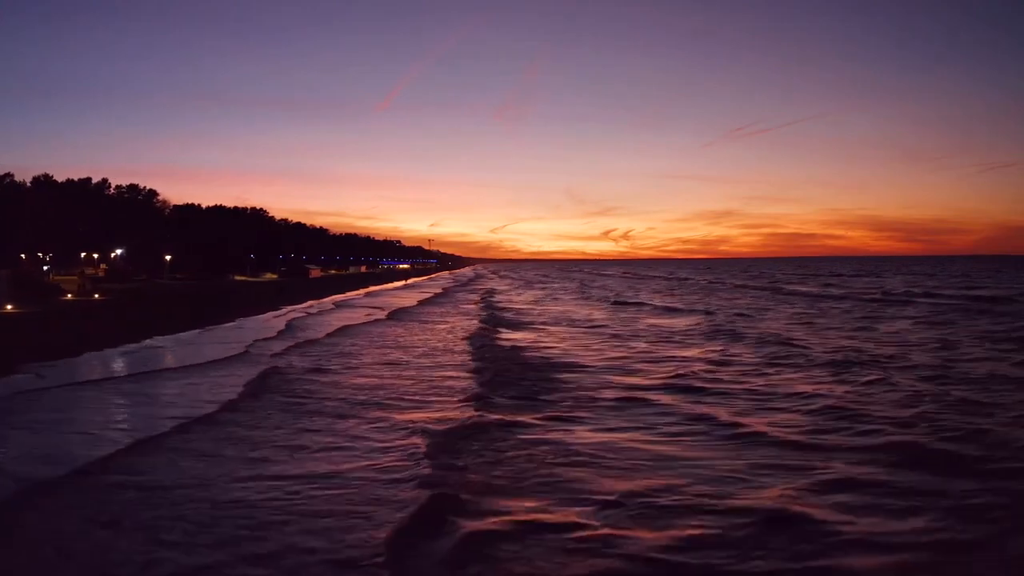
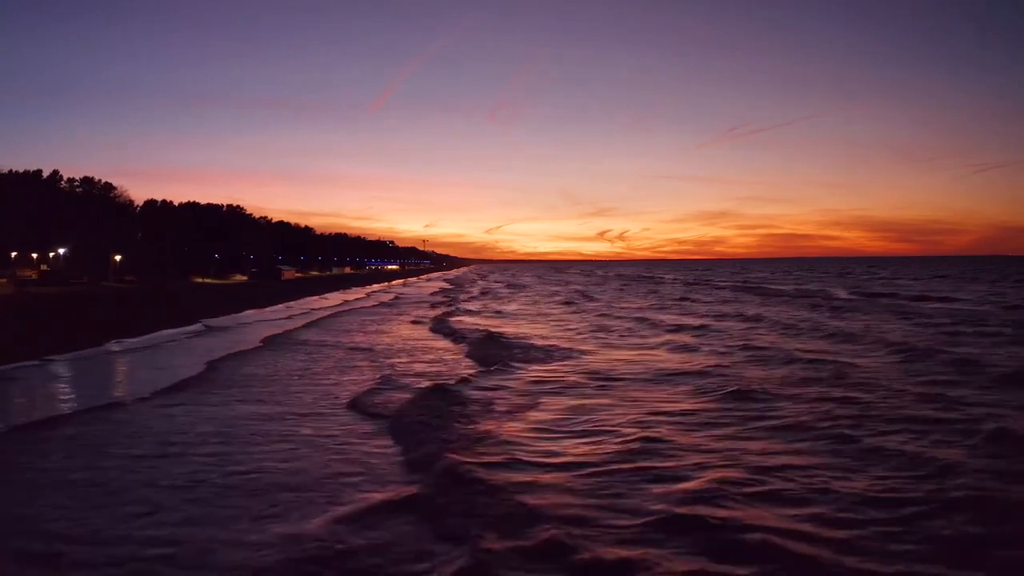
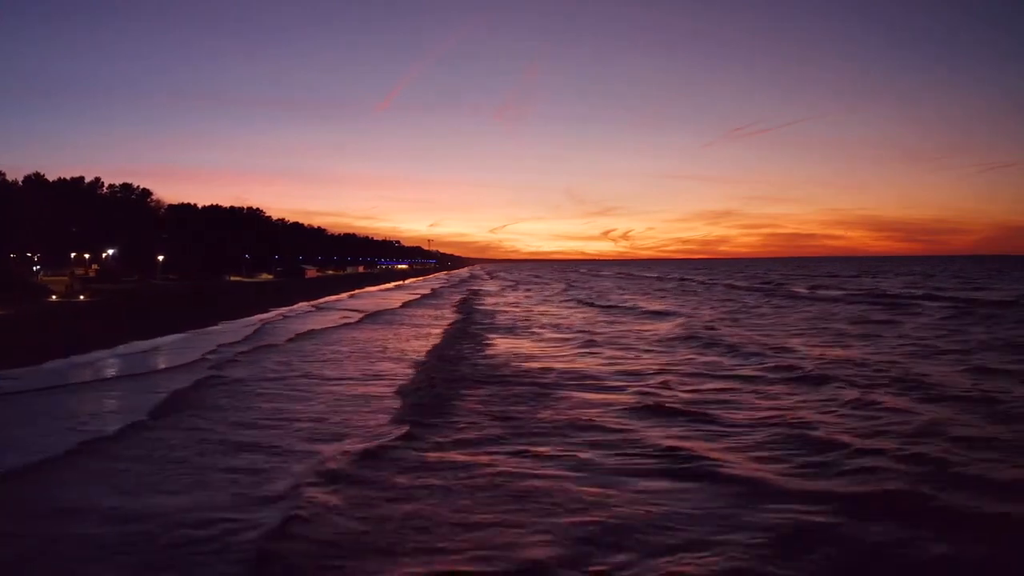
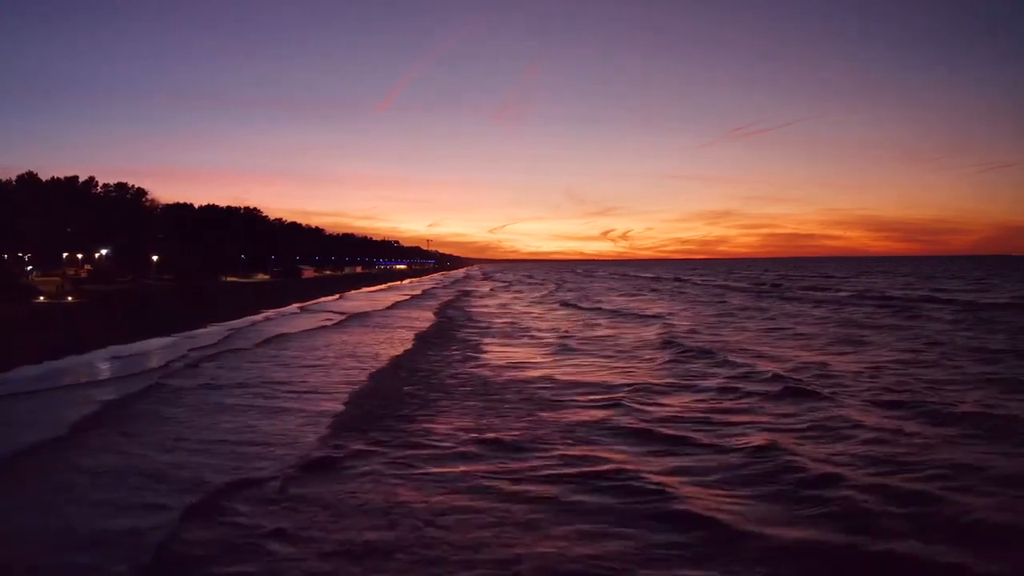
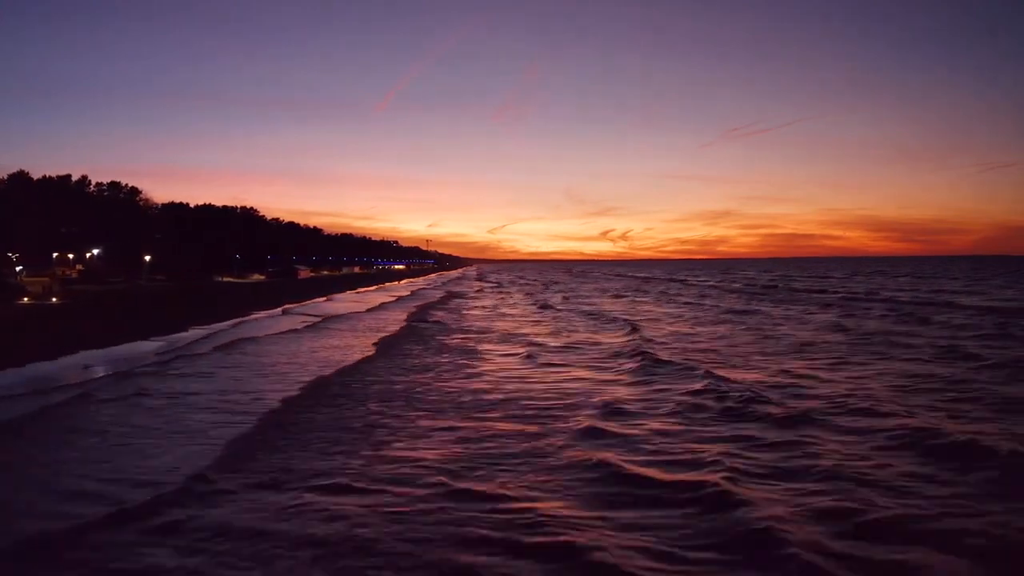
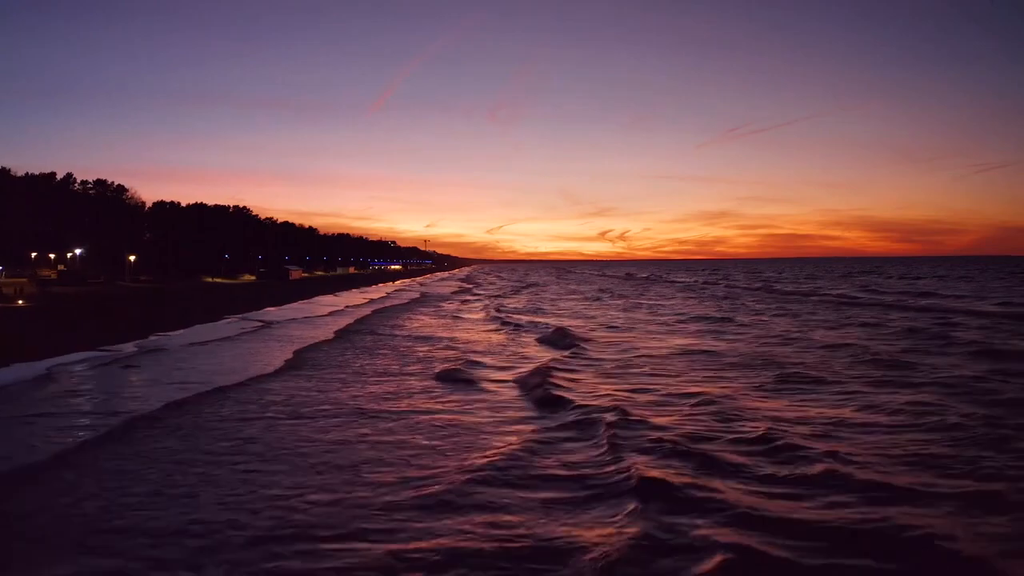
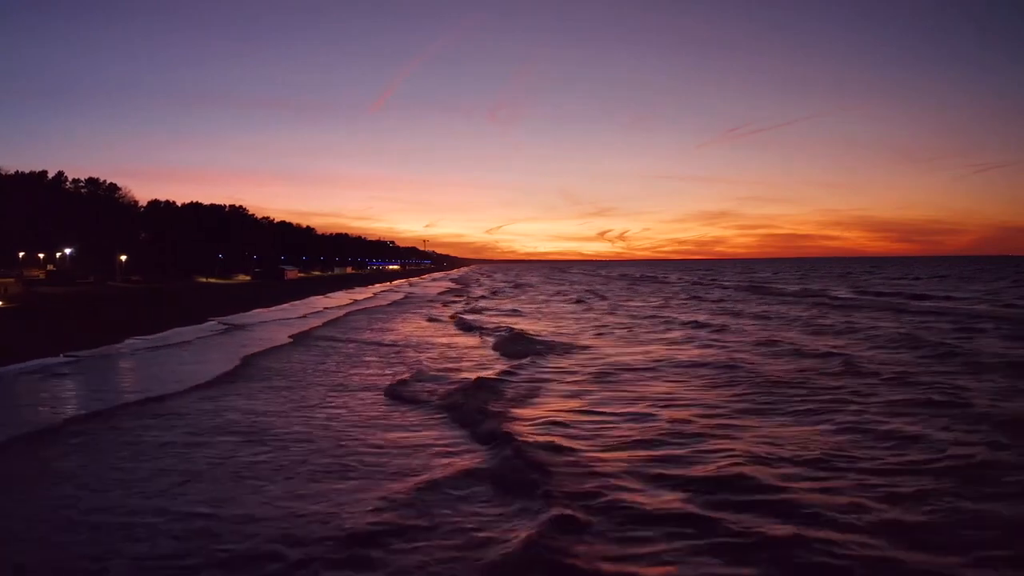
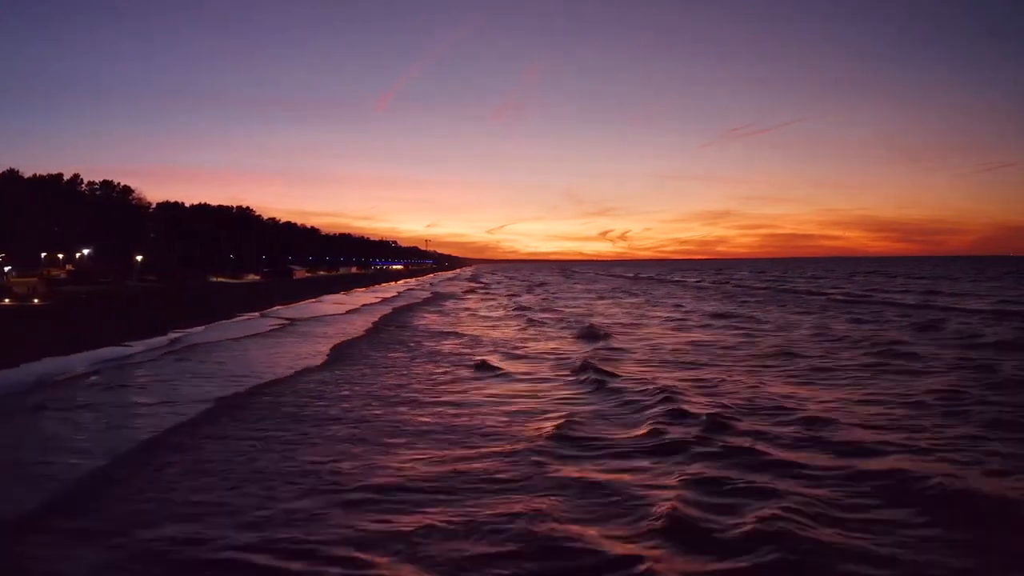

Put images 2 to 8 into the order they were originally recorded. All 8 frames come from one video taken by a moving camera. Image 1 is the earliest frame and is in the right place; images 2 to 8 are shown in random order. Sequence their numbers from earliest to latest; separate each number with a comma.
3, 4, 5, 8, 6, 7, 2
